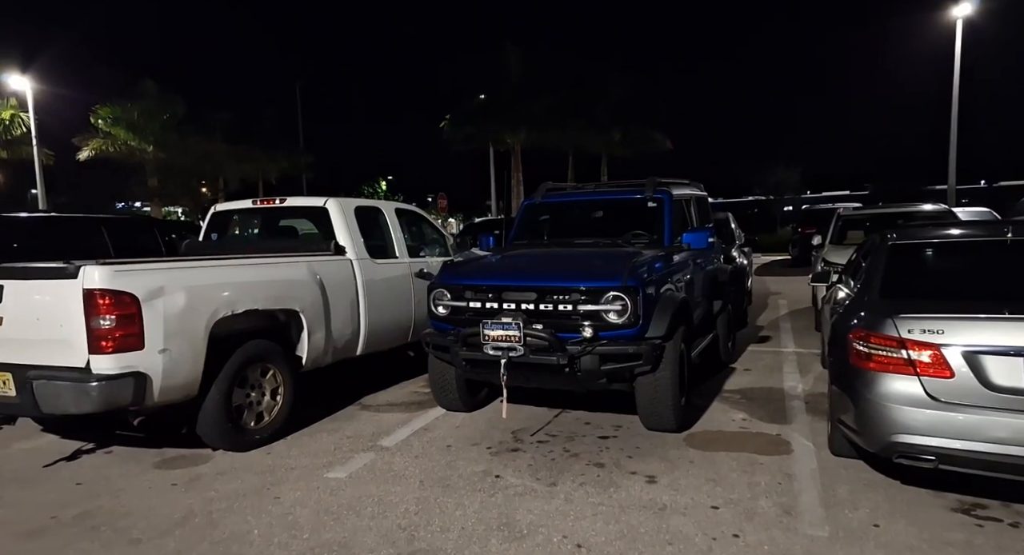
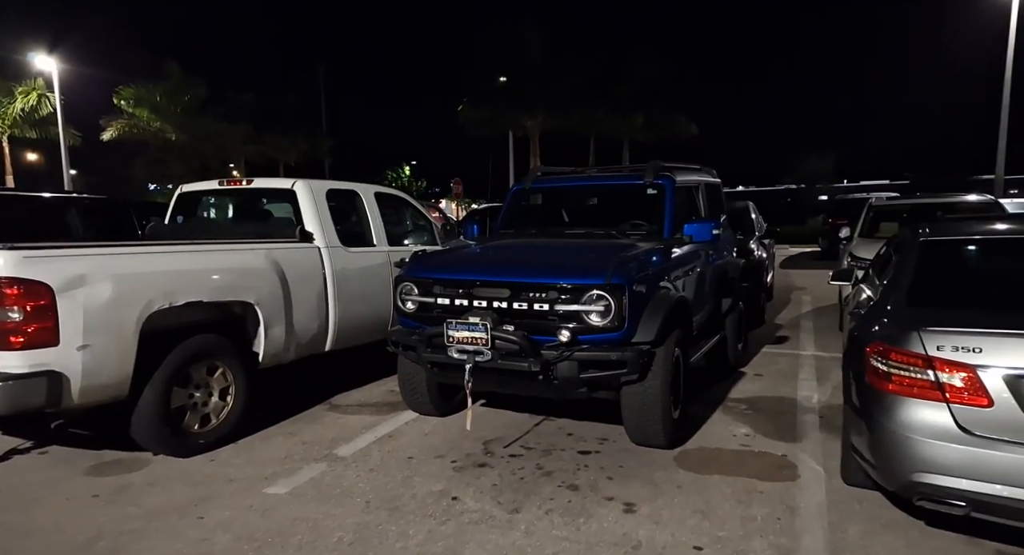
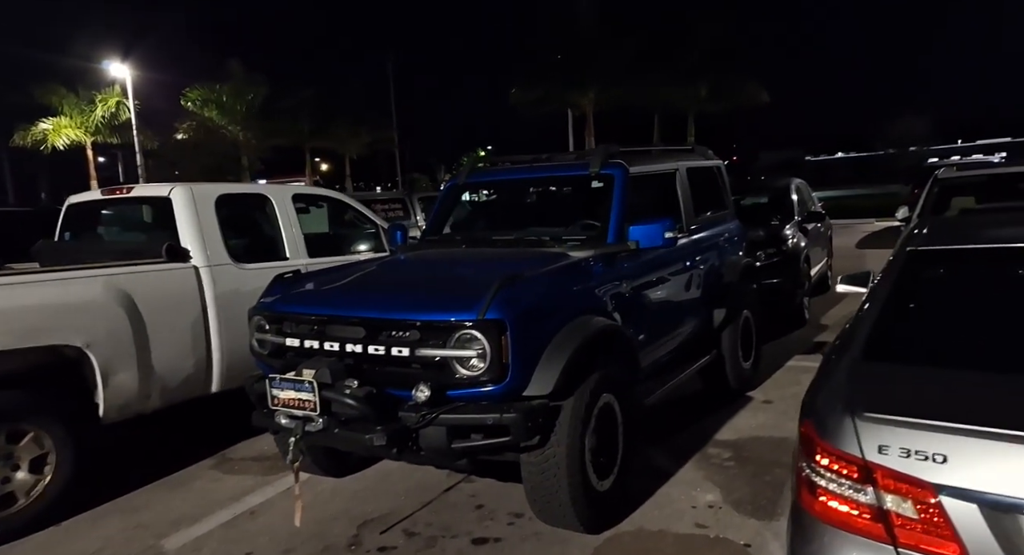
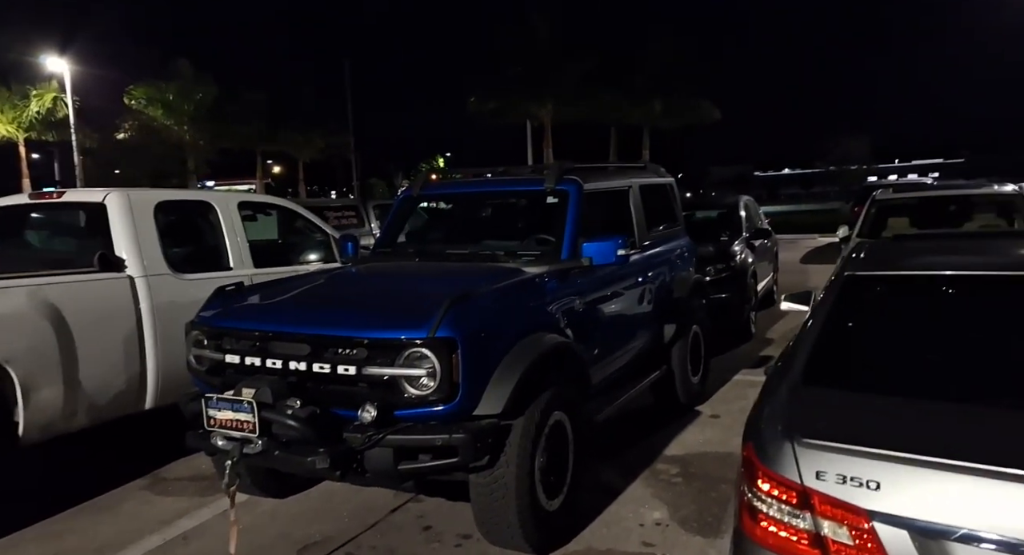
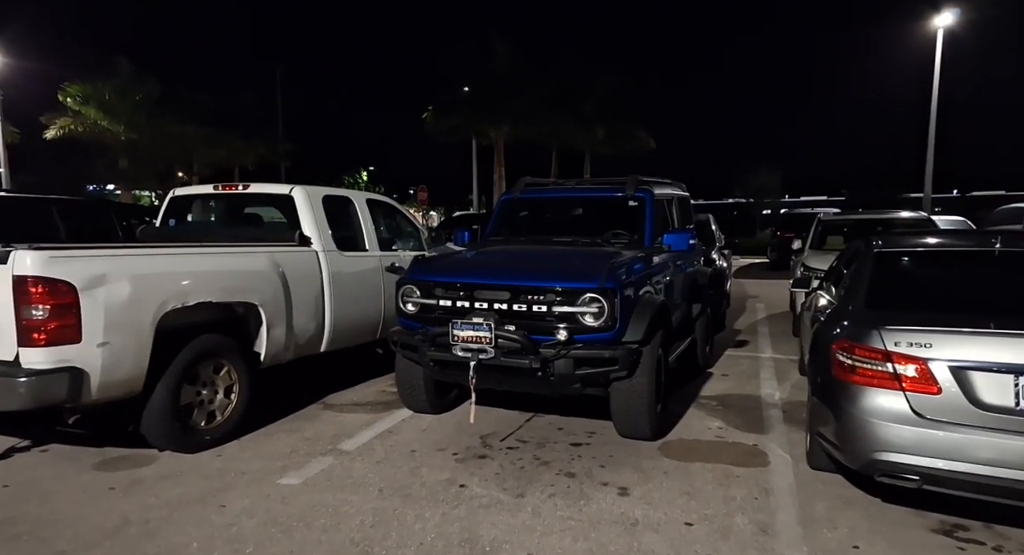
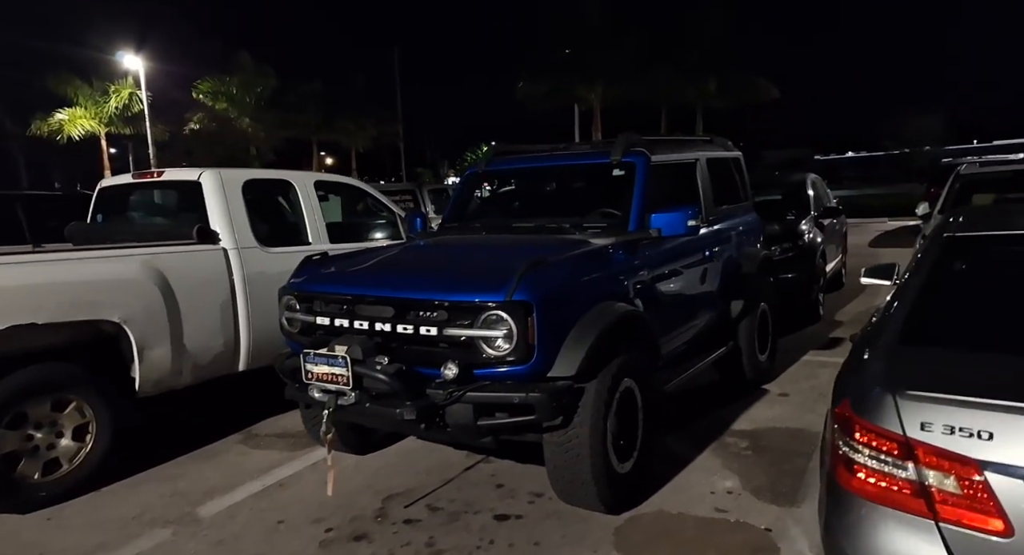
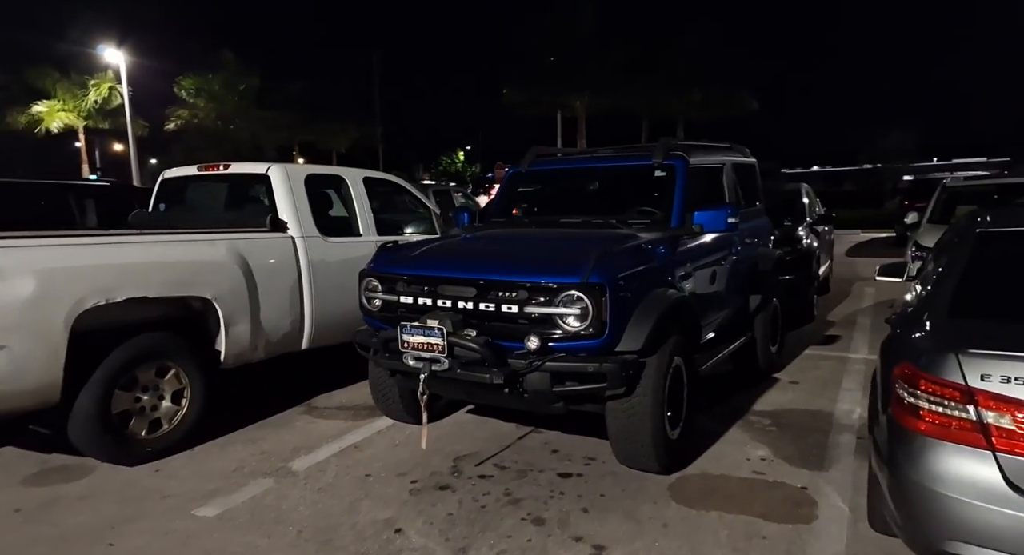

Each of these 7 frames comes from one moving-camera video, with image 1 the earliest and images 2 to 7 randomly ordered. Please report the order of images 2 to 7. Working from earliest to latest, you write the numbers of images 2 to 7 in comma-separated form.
5, 2, 7, 6, 3, 4
